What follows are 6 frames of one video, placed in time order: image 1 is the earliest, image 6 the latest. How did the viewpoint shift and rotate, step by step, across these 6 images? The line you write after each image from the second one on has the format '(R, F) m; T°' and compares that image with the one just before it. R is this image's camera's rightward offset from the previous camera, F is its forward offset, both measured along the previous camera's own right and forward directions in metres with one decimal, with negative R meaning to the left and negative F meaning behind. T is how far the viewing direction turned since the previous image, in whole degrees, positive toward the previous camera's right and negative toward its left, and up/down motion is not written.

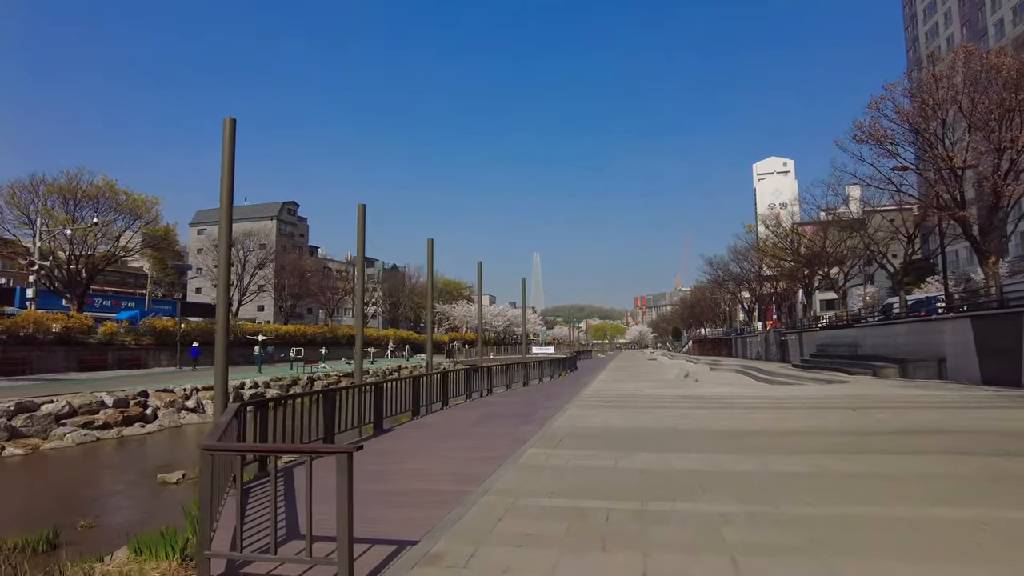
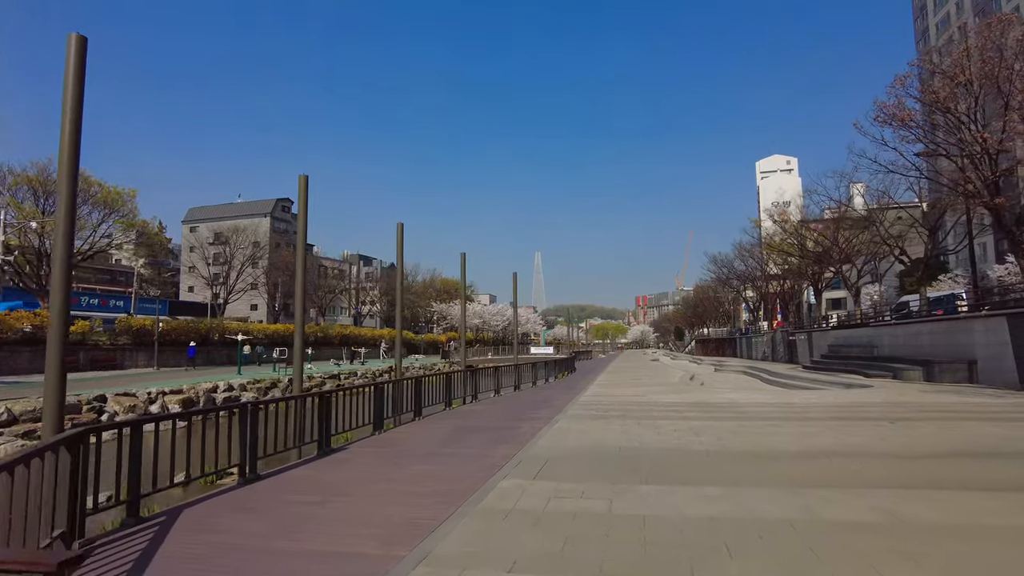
(+0.4, +1.8) m; 0°
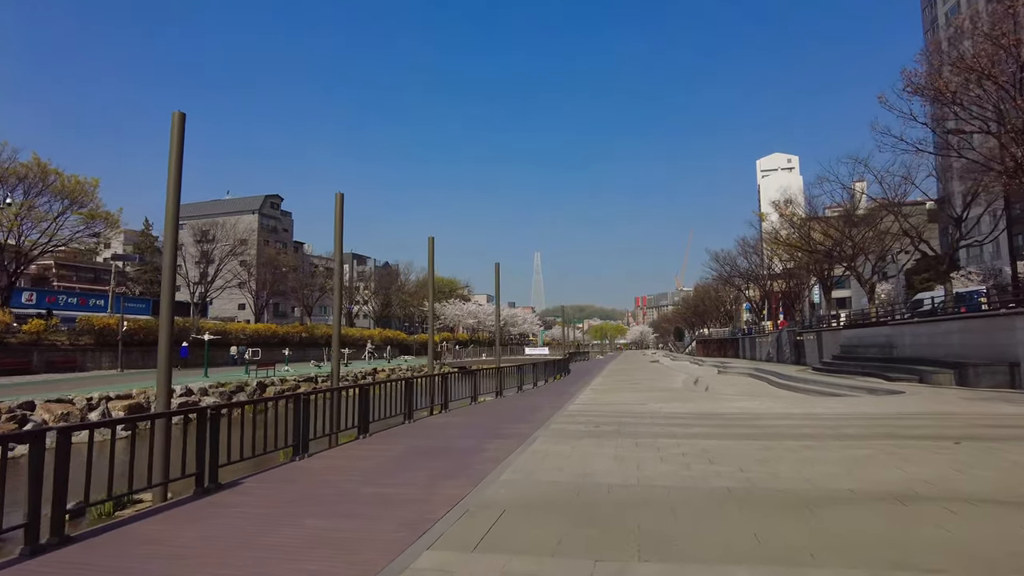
(+0.5, +2.3) m; 0°
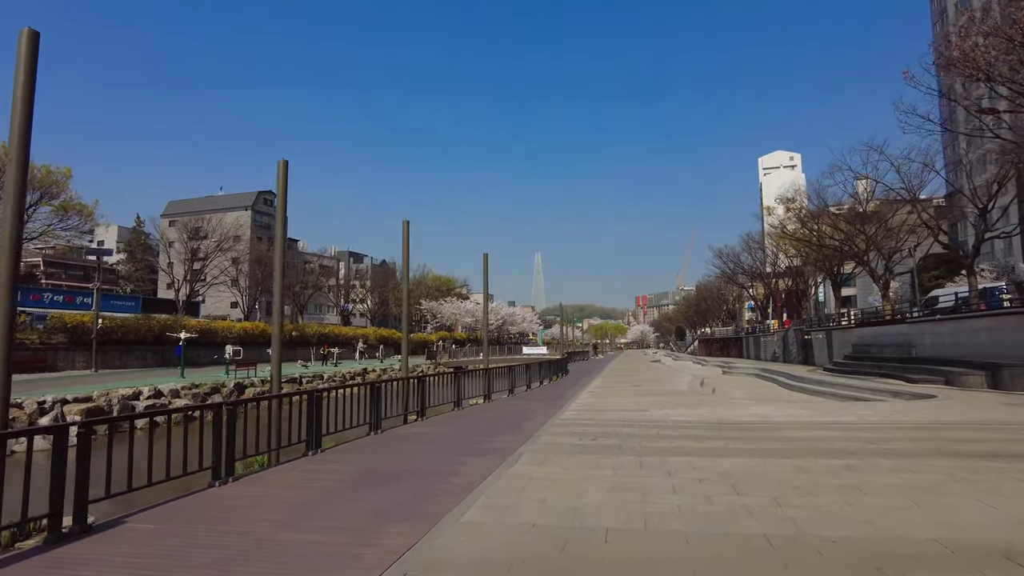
(+0.3, +1.6) m; 0°
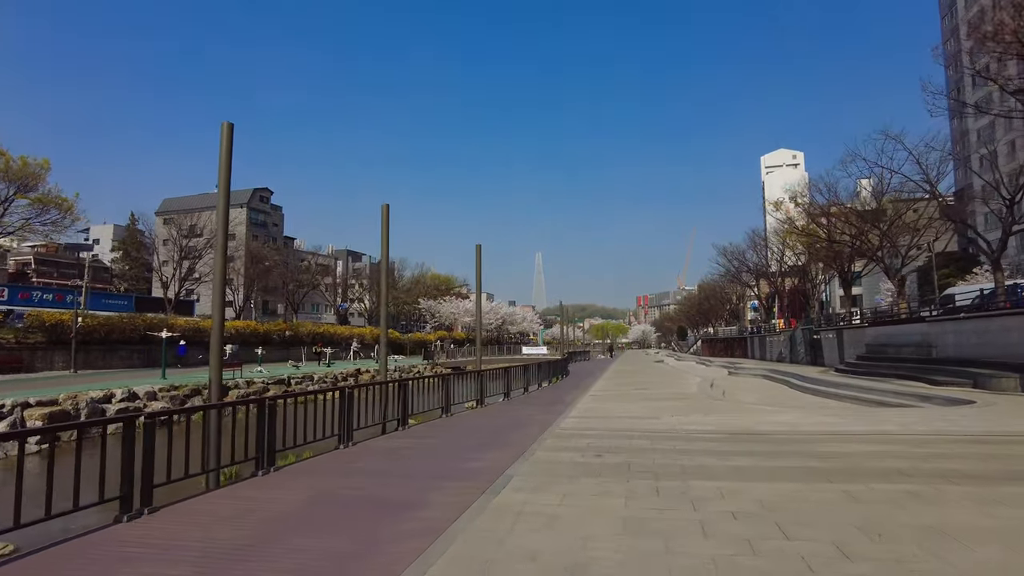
(+0.1, +1.4) m; 0°
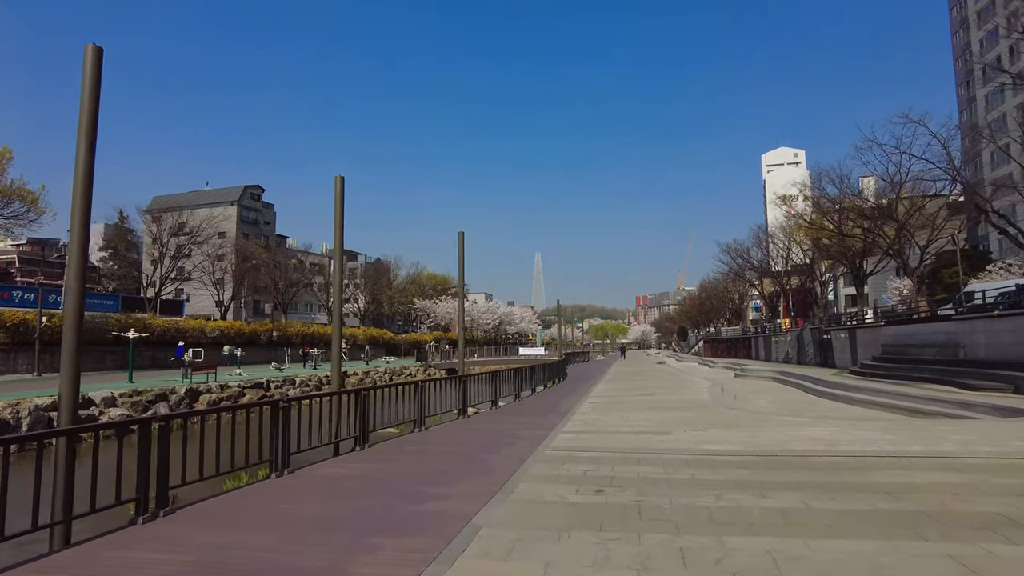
(+0.2, +1.8) m; 0°
